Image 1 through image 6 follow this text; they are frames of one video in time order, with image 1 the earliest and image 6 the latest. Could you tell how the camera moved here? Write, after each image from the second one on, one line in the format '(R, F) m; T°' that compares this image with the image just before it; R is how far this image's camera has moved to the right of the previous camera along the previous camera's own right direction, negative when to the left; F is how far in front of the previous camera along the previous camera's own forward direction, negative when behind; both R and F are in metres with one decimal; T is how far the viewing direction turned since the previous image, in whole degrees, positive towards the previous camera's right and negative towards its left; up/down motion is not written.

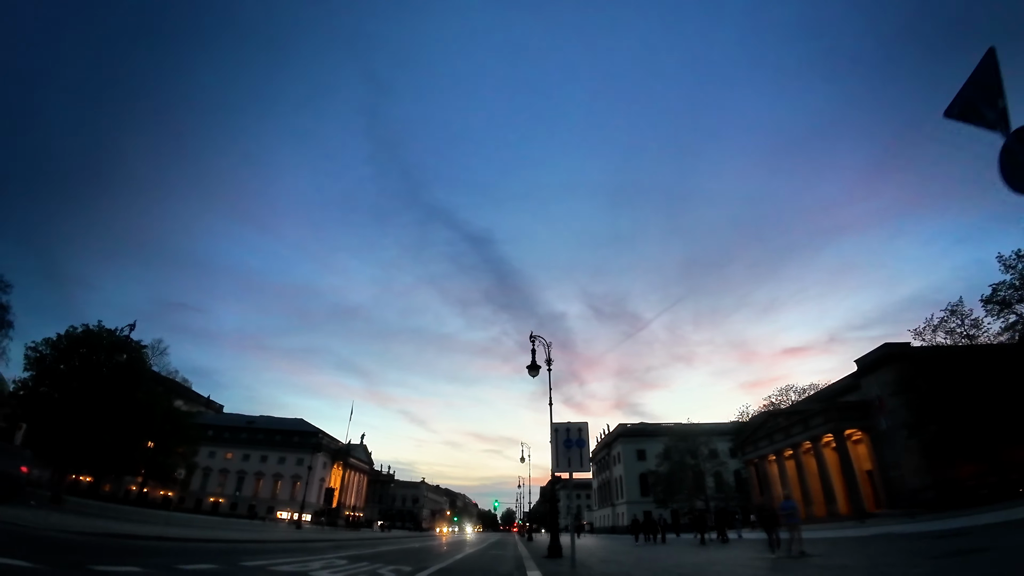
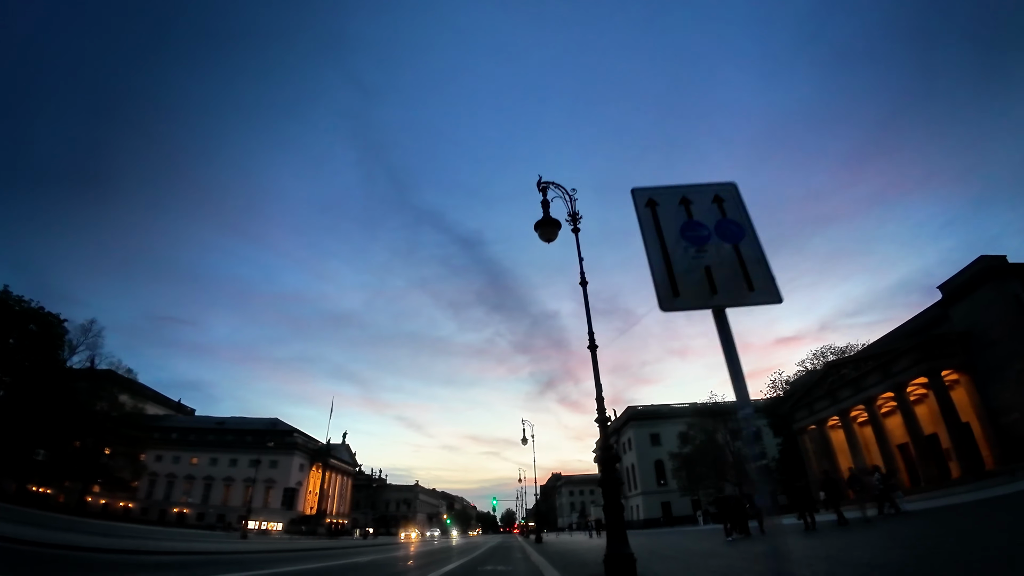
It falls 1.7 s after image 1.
(-0.1, +7.5) m; +1°
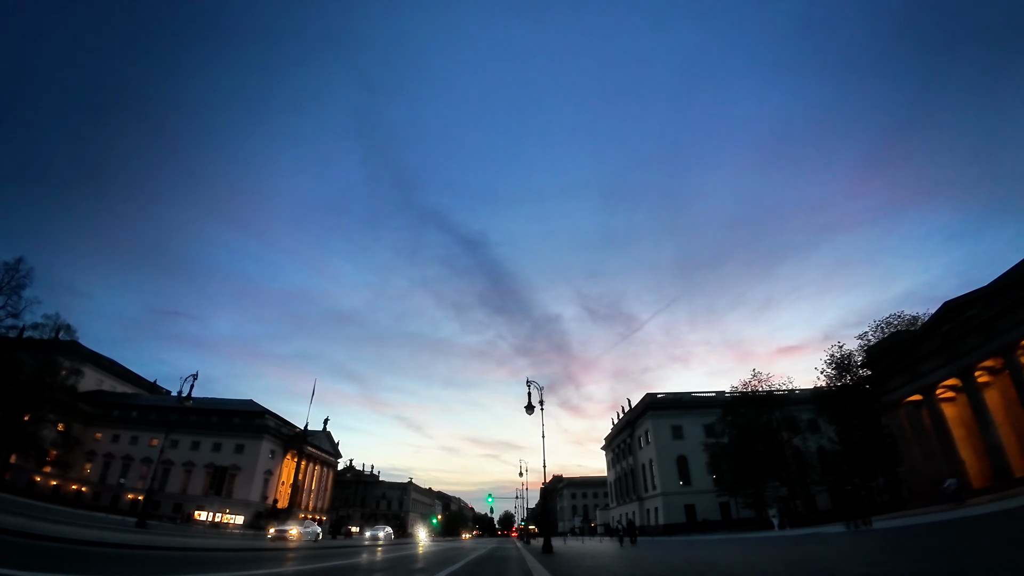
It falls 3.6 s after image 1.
(0.0, +7.8) m; 0°
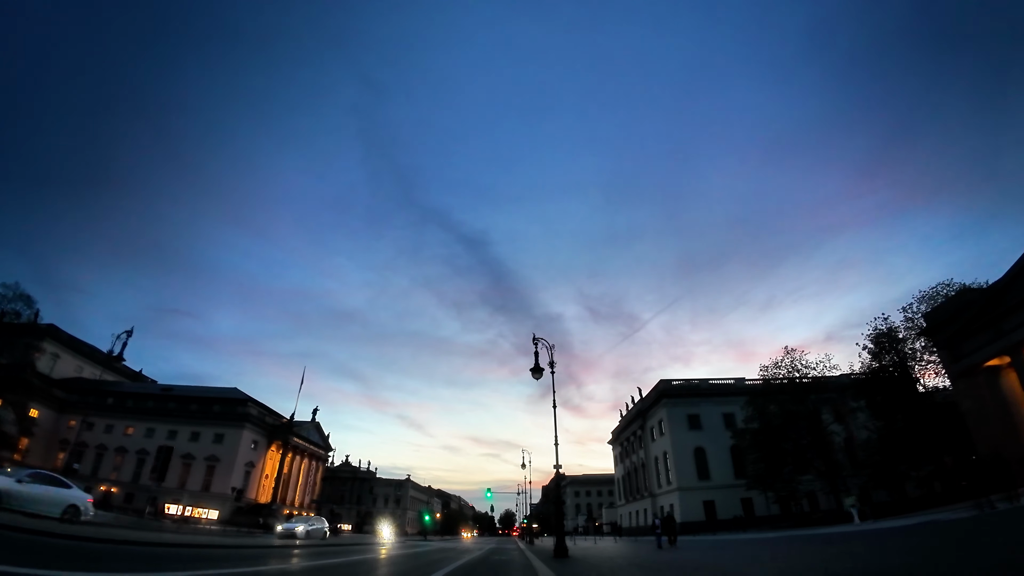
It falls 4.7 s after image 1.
(0.0, +4.4) m; 0°
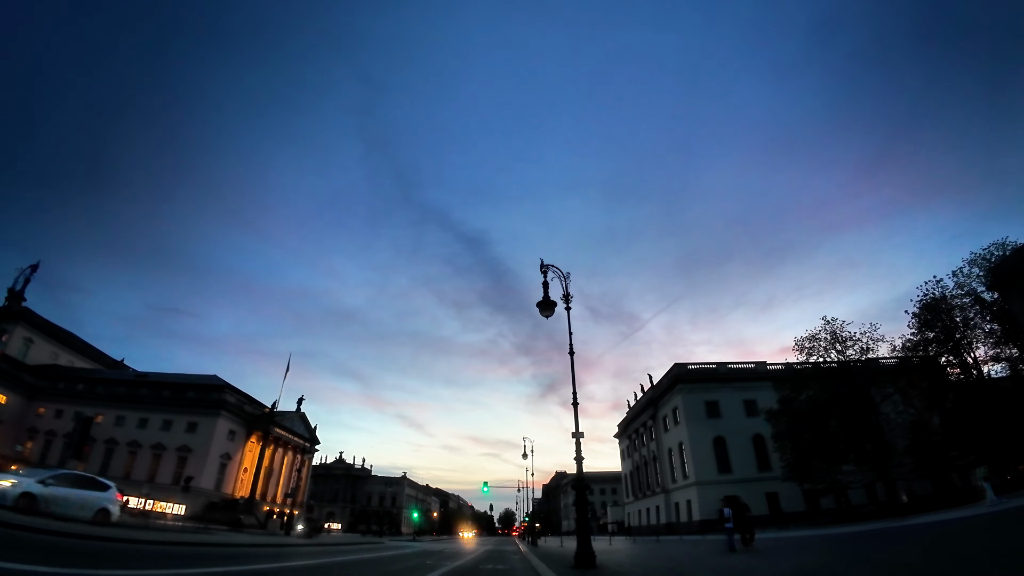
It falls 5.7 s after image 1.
(0.0, +4.4) m; 0°
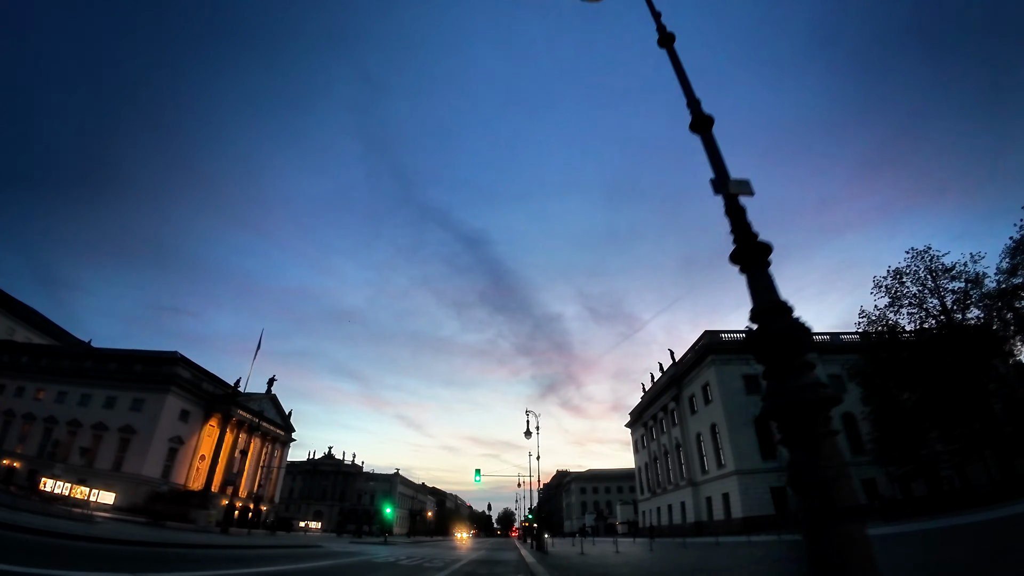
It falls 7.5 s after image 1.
(0.0, +7.0) m; 0°
